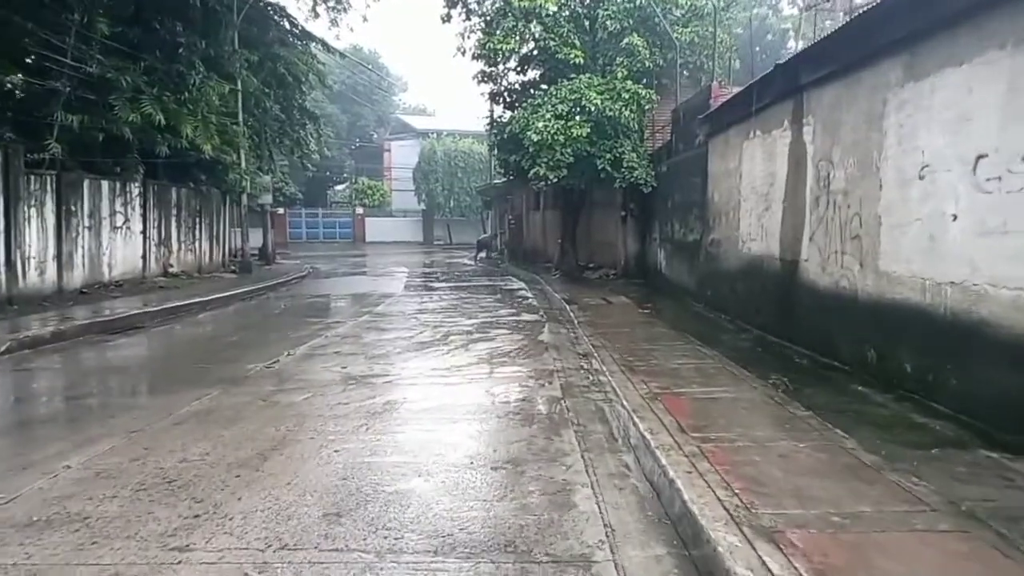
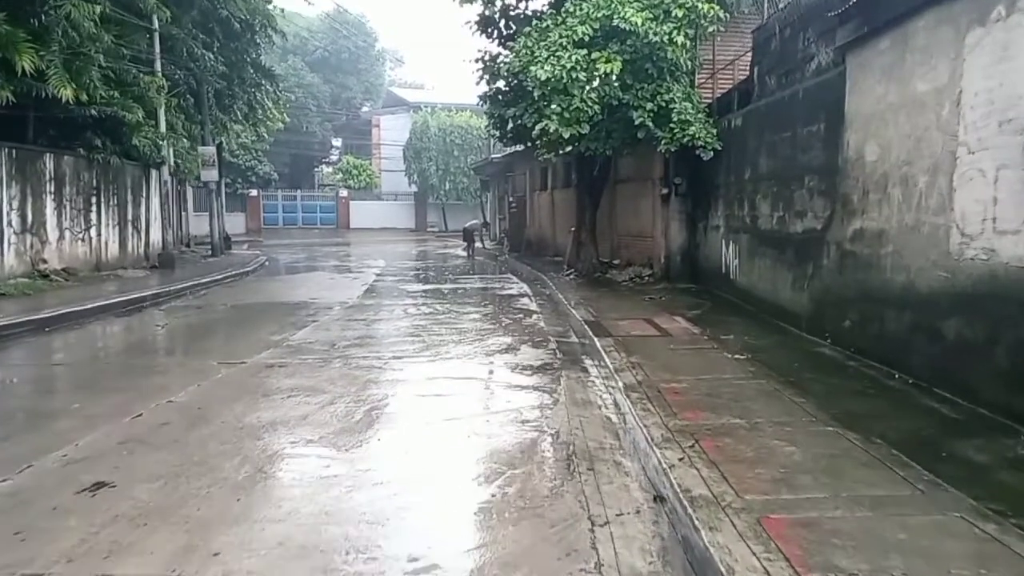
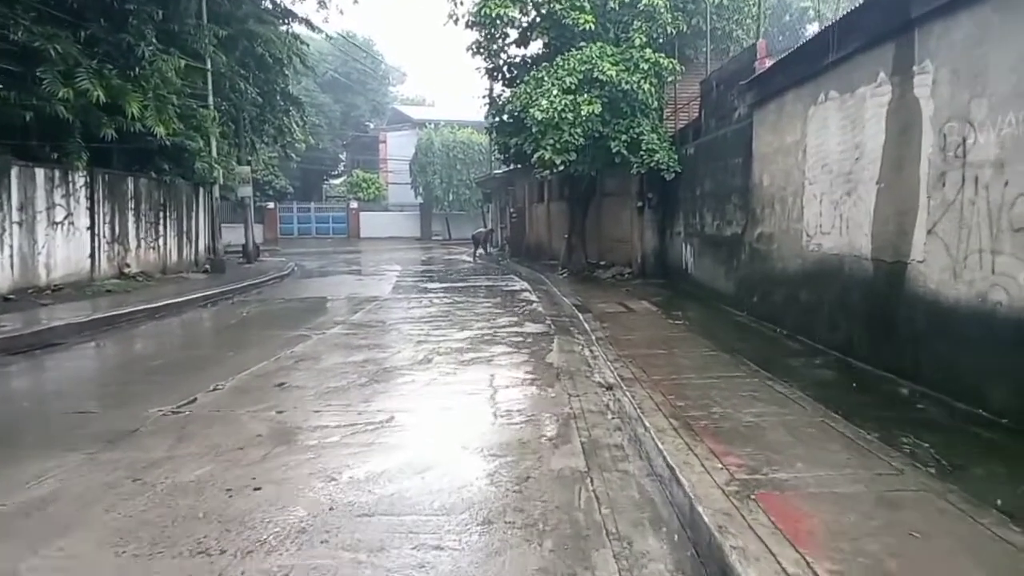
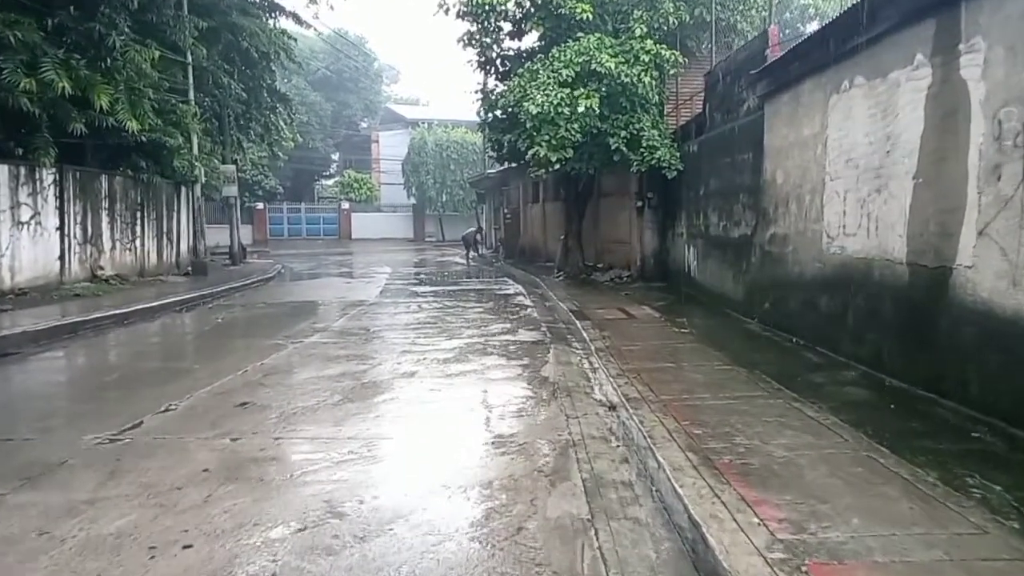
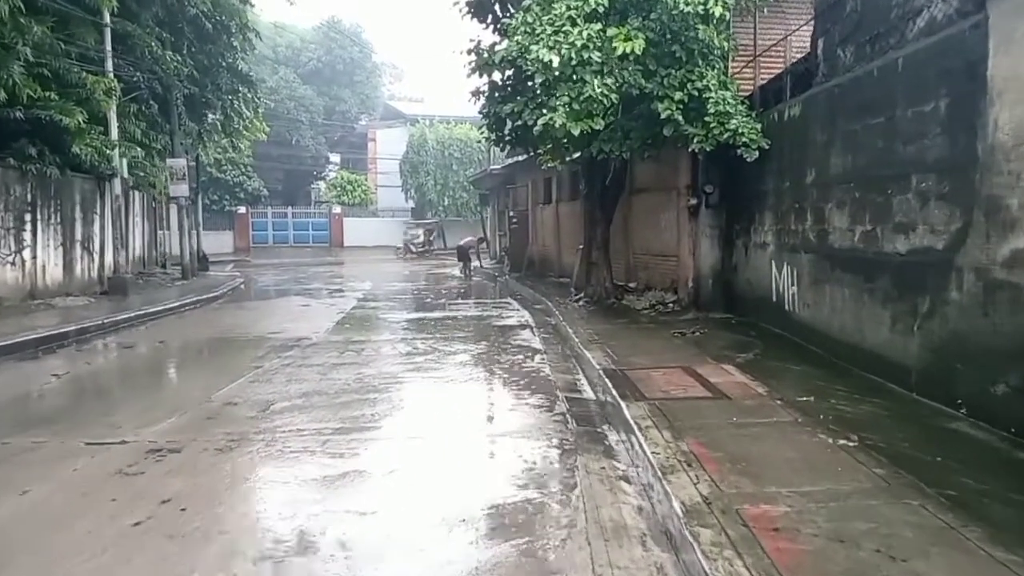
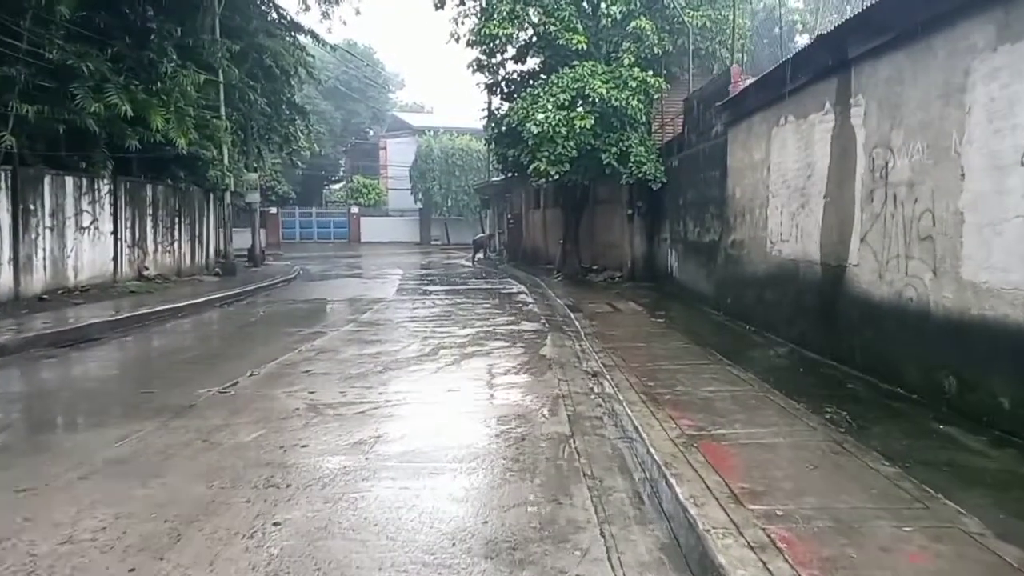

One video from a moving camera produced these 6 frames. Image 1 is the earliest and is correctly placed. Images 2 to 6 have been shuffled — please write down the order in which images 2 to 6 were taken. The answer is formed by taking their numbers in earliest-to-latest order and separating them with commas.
6, 3, 4, 2, 5
